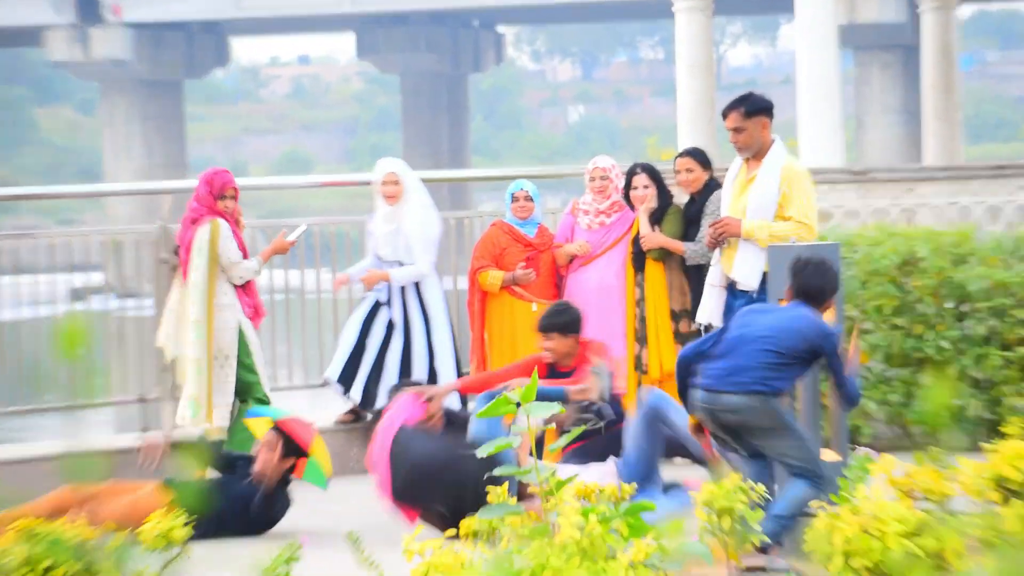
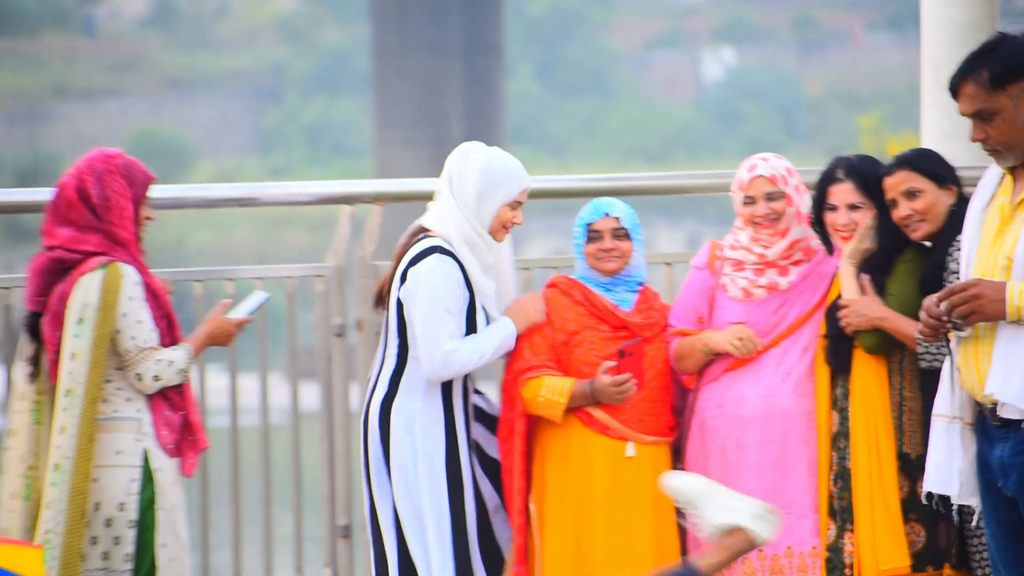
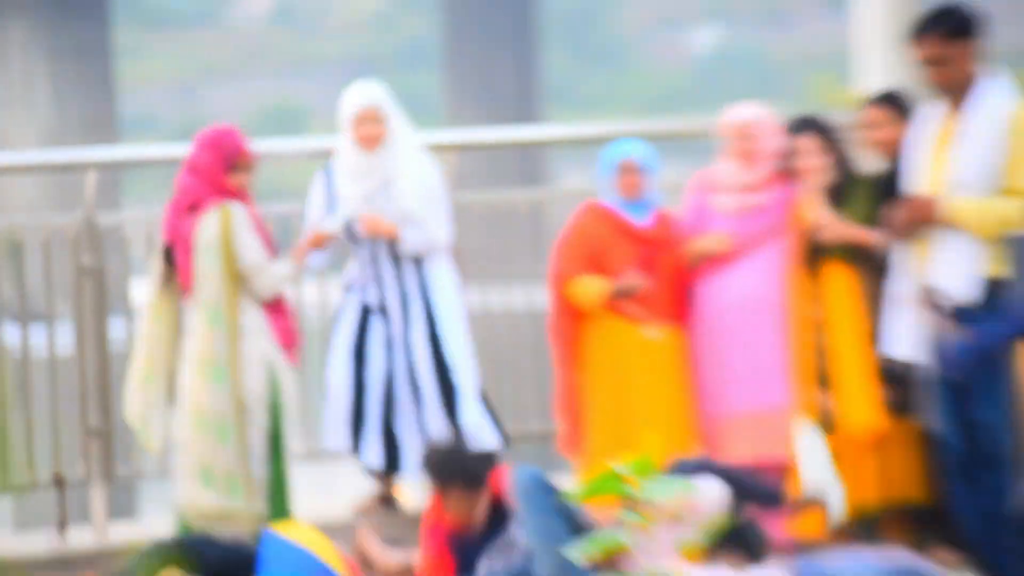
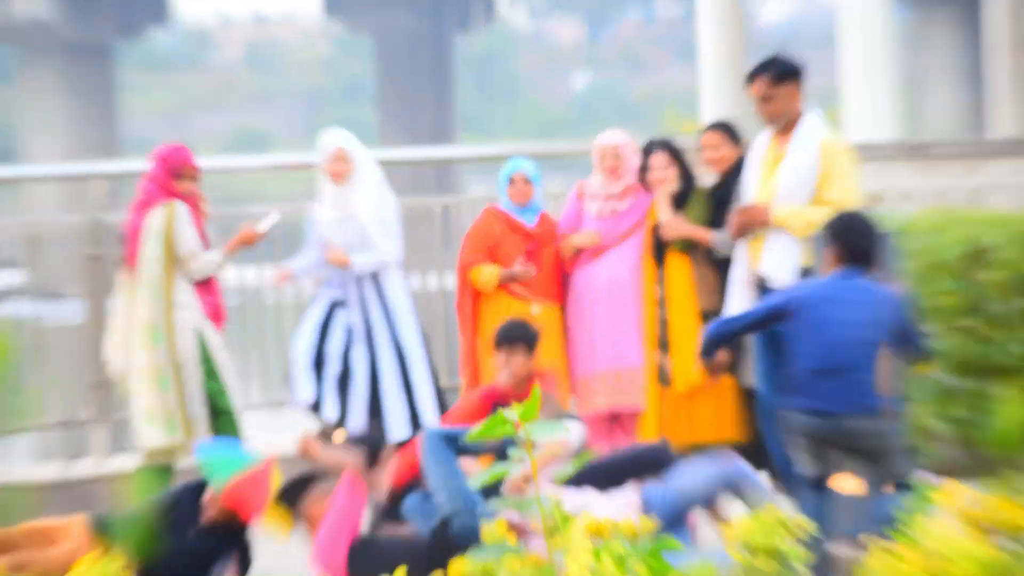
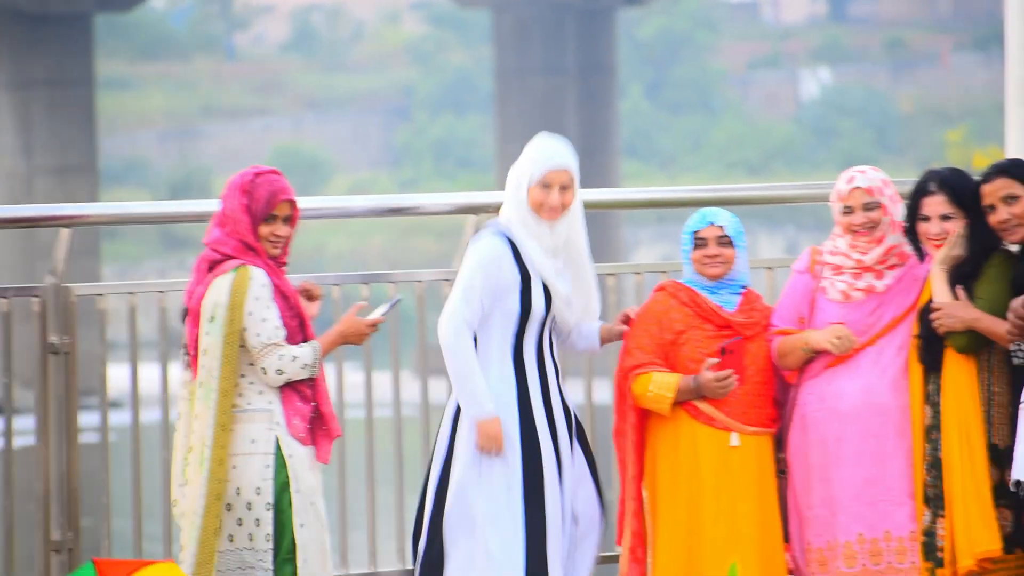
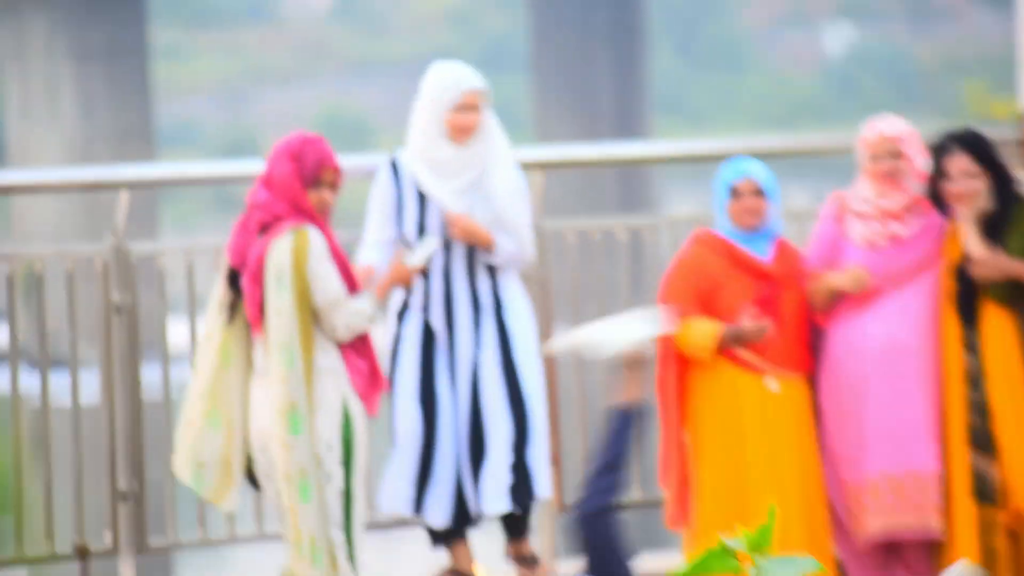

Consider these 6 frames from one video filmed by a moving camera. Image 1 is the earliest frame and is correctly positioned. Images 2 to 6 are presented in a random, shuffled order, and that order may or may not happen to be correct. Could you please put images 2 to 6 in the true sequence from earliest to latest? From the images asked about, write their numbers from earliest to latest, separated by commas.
4, 3, 6, 5, 2
